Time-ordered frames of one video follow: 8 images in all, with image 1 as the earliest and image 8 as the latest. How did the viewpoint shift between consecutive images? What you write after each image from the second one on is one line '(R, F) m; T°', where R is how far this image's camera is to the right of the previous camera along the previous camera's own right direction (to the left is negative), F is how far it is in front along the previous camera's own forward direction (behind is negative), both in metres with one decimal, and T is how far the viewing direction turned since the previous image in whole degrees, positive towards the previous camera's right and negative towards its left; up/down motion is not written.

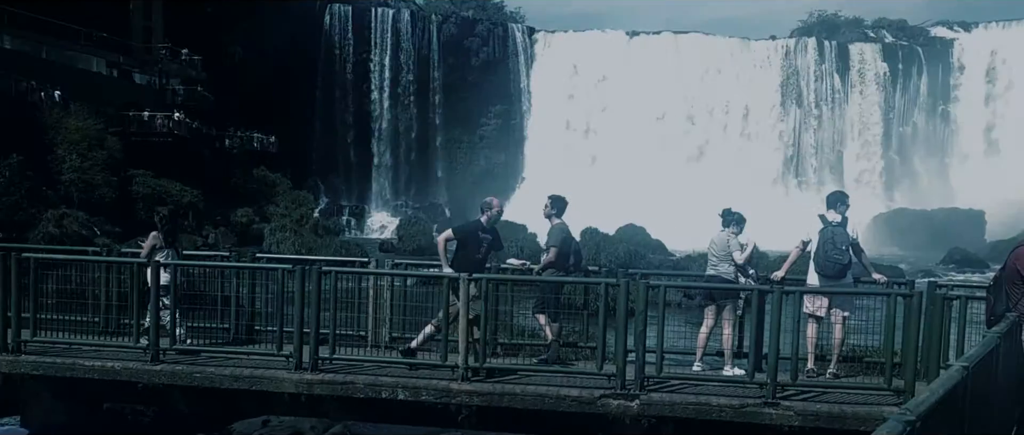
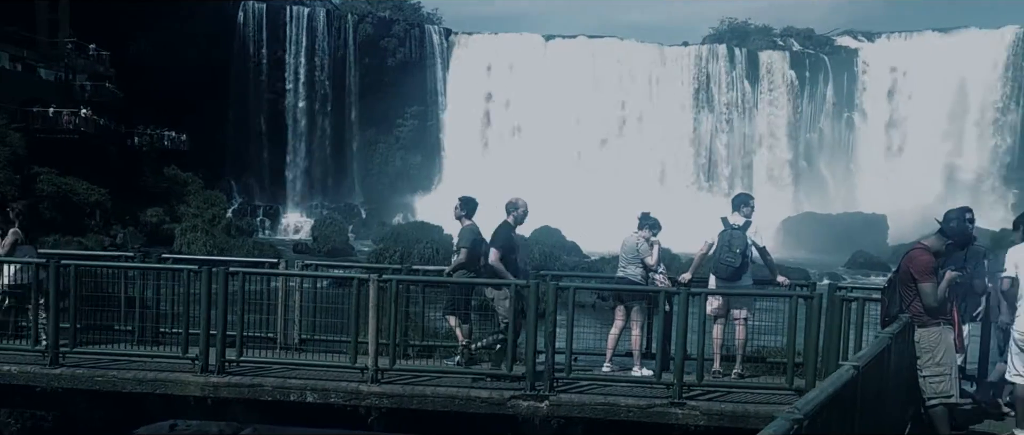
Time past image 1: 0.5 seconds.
(+0.4, 0.0) m; +4°
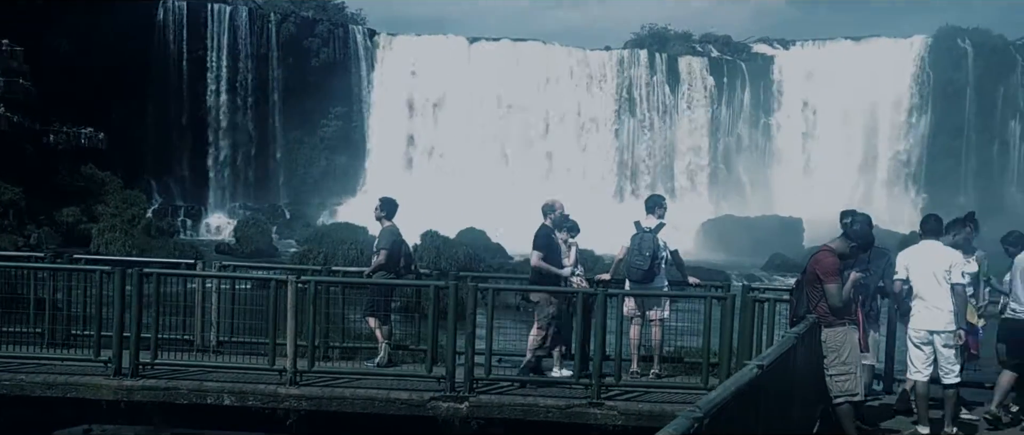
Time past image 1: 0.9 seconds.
(+0.4, -0.1) m; +4°
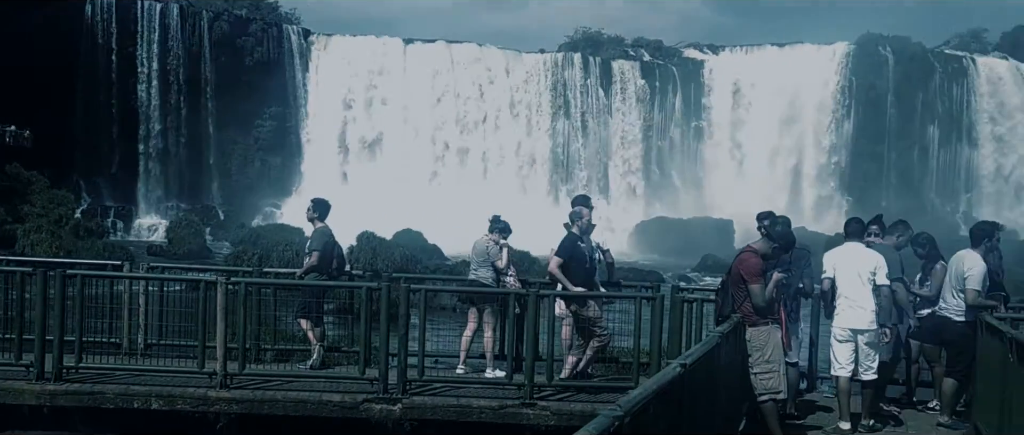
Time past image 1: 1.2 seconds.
(+0.3, -0.2) m; +3°
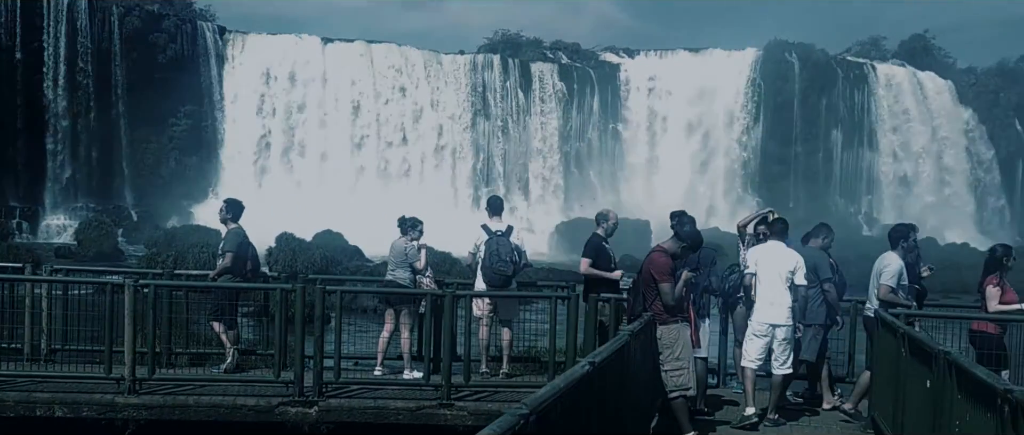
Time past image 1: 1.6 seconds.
(+0.3, -0.1) m; +4°
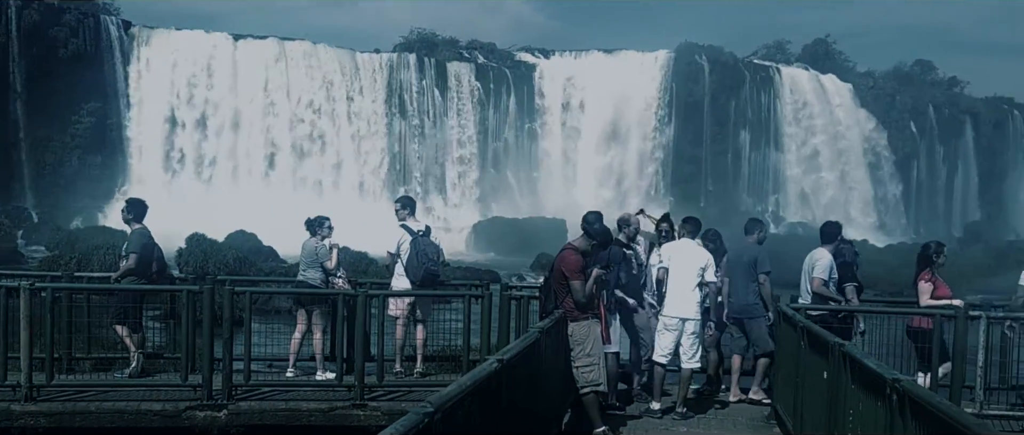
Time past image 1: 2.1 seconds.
(+0.2, -0.1) m; +5°
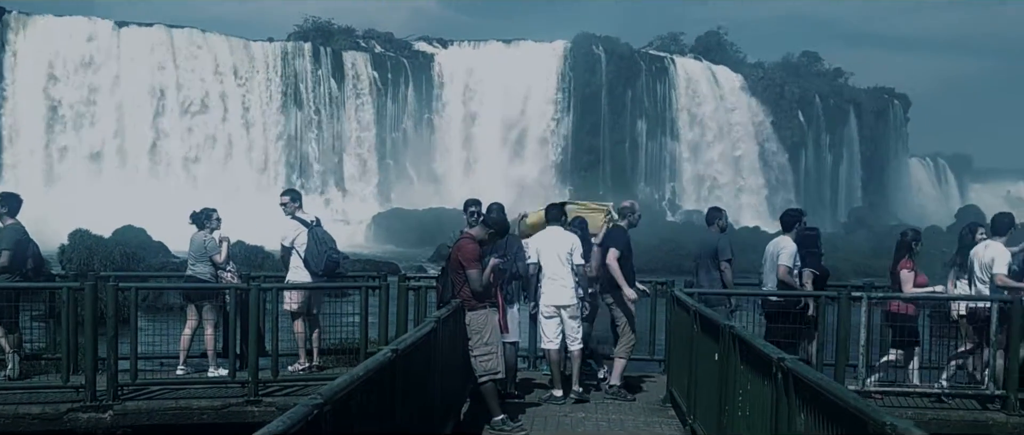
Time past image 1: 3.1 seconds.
(+0.2, +0.2) m; +6°
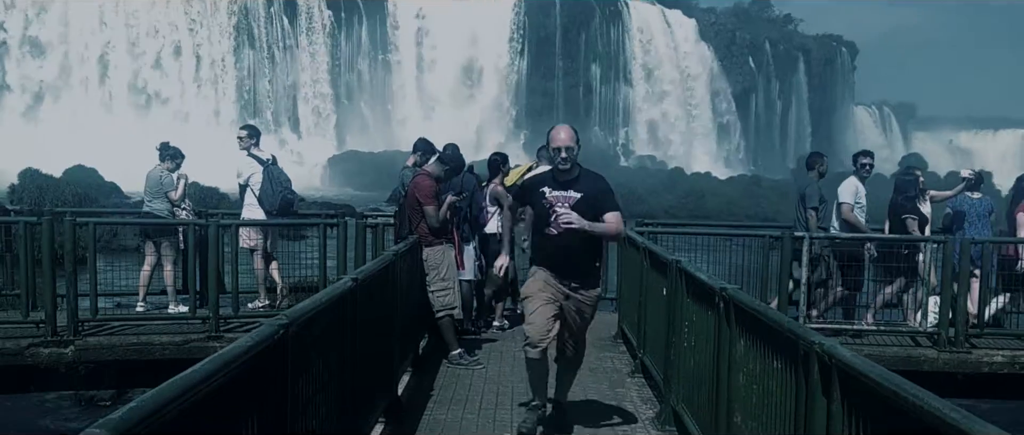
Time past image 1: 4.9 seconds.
(-0.1, -0.8) m; +3°
